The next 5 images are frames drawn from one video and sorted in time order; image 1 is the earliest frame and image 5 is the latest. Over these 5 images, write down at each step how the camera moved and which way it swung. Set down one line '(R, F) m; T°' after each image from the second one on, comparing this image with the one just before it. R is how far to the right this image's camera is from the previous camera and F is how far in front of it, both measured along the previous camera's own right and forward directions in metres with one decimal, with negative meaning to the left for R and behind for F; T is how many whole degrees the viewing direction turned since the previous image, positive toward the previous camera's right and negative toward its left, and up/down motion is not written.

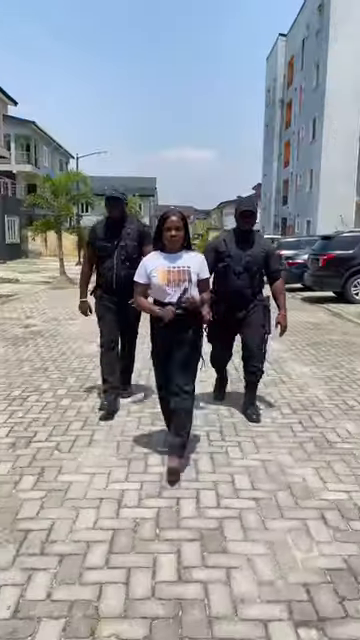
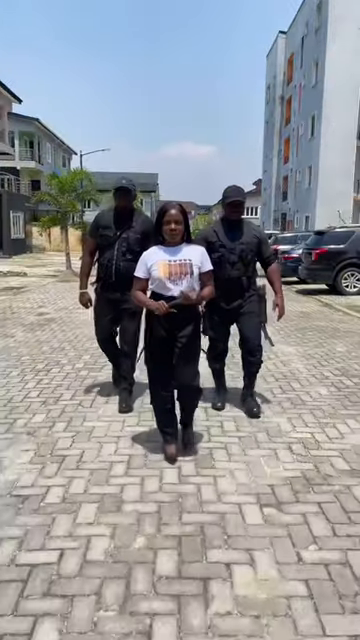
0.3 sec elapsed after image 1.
(0.0, -0.9) m; 0°
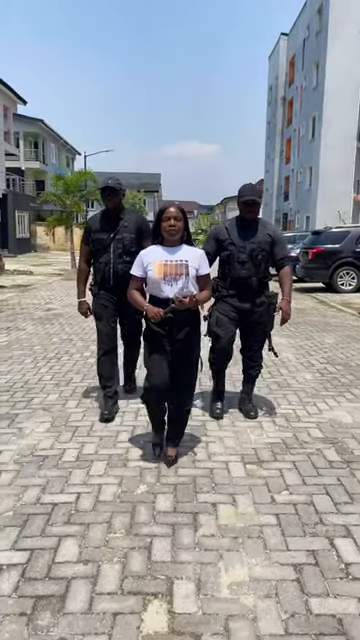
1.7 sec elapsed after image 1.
(0.0, -0.5) m; 0°
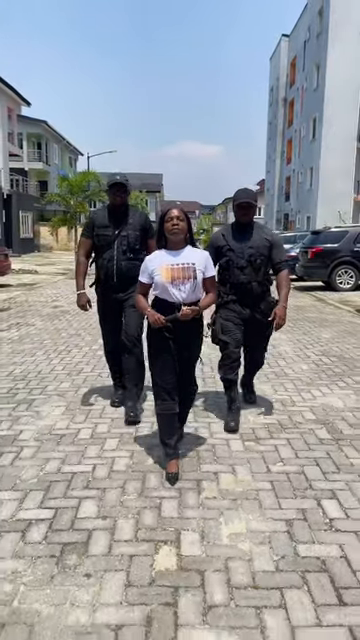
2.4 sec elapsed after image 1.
(0.0, -0.4) m; 0°
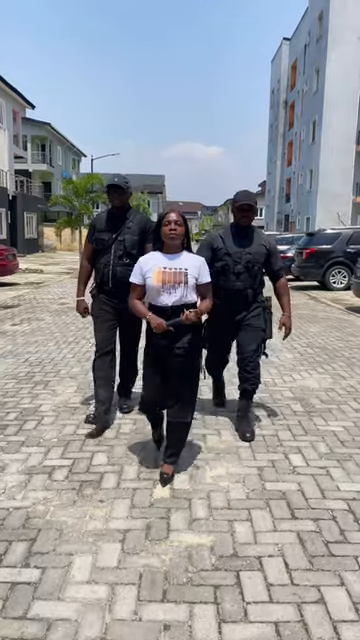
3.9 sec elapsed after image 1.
(0.0, -0.7) m; 0°
